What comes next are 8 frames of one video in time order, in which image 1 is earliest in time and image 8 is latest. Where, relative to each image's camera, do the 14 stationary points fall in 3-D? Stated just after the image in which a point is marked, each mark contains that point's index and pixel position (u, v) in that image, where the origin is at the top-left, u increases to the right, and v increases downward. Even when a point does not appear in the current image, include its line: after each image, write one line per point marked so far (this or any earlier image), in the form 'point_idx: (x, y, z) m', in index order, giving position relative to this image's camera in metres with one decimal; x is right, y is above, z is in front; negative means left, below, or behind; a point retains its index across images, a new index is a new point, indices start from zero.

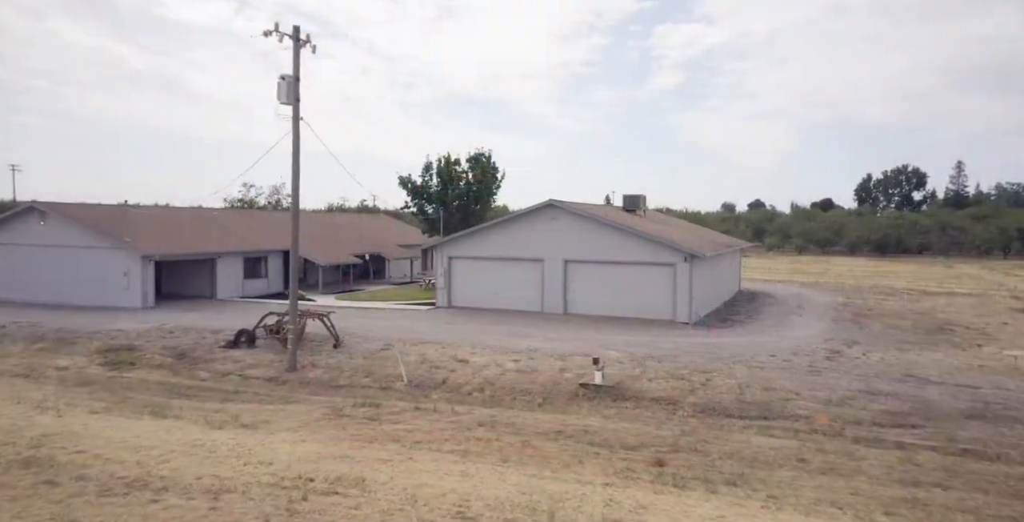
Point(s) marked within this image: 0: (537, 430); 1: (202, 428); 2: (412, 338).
0: (+0.4, -2.4, +8.9) m
1: (-4.7, -2.5, +9.5) m
2: (-2.7, -2.1, +17.0) m
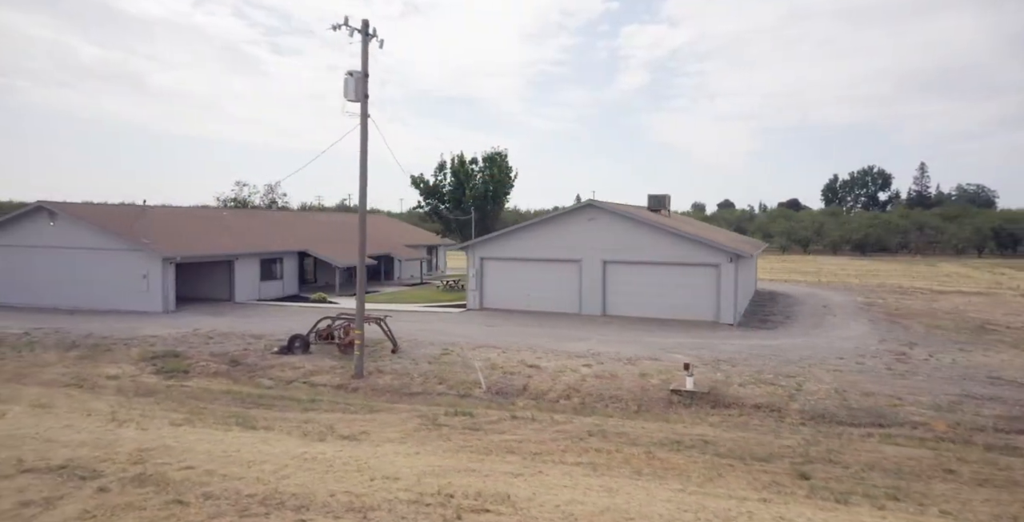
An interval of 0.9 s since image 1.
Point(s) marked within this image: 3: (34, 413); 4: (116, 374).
0: (+2.0, -2.5, +8.7) m
1: (-3.1, -2.6, +9.2) m
2: (-1.2, -2.2, +16.8) m
3: (-8.4, -2.7, +11.2) m
4: (-9.0, -2.6, +14.4) m
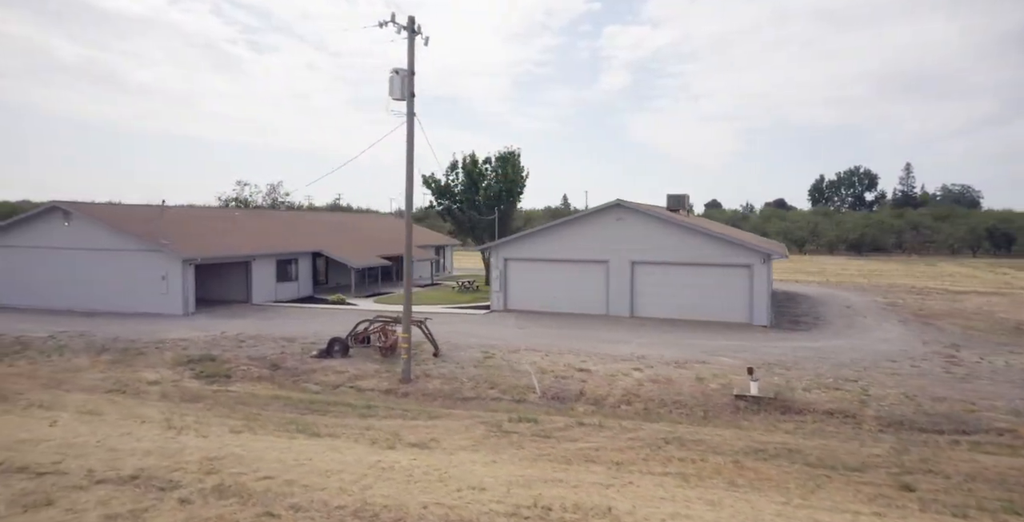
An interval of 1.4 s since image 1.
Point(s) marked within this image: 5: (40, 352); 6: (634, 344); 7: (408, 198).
0: (+3.0, -2.5, +8.5) m
1: (-2.0, -2.7, +9.0) m
2: (-0.2, -2.2, +16.6) m
3: (-7.4, -2.7, +10.9) m
4: (-8.0, -2.7, +14.2) m
5: (-13.6, -2.7, +18.0) m
6: (+3.3, -2.2, +17.0) m
7: (-2.1, +1.4, +13.3) m
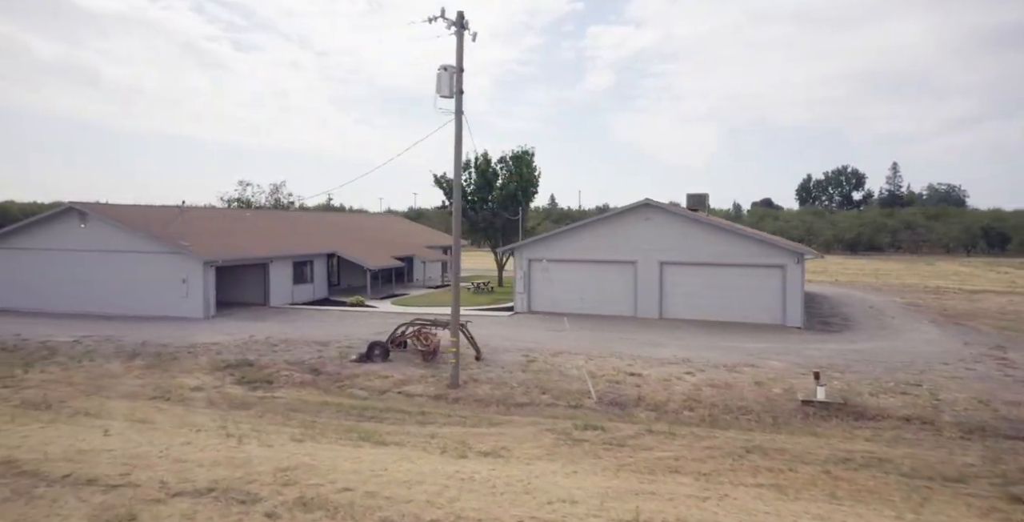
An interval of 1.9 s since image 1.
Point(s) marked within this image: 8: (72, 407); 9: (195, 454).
0: (+4.1, -2.6, +8.3) m
1: (-1.0, -2.7, +8.8) m
2: (+0.9, -2.3, +16.4) m
3: (-6.3, -2.8, +10.7) m
4: (-6.9, -2.8, +13.9) m
5: (-12.5, -2.8, +17.8) m
6: (+4.3, -2.3, +16.8) m
7: (-1.1, +1.3, +13.0) m
8: (-8.6, -2.8, +12.3) m
9: (-4.6, -2.8, +9.2) m
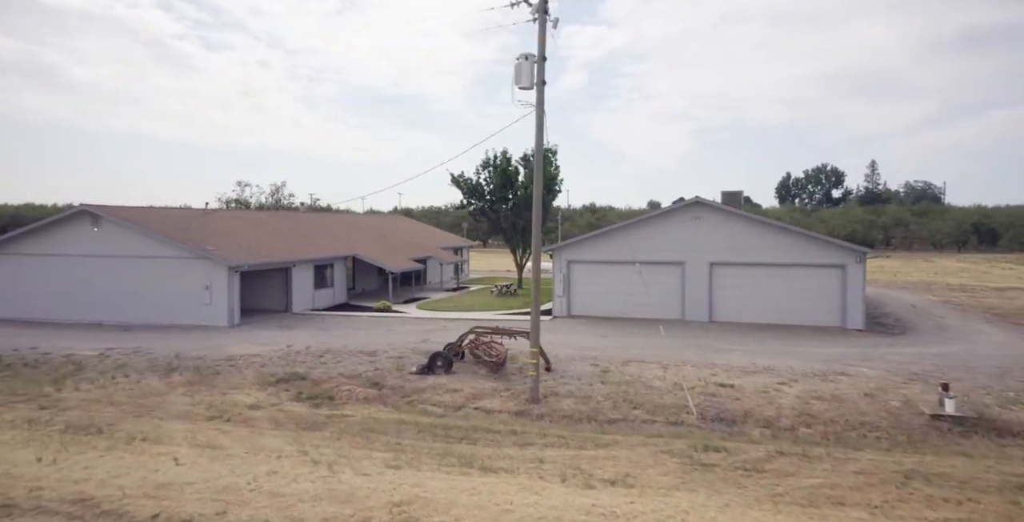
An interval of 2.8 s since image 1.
0: (+5.8, -2.7, +7.5) m
1: (+0.7, -2.9, +8.0) m
2: (+2.4, -2.4, +15.6) m
3: (-4.7, -3.0, +9.8) m
4: (-5.3, -2.9, +13.0) m
5: (-11.0, -3.0, +16.8) m
6: (+5.9, -2.3, +16.0) m
7: (+0.5, +1.2, +12.2) m
8: (-7.0, -3.0, +11.4) m
9: (-2.9, -2.9, +8.3) m
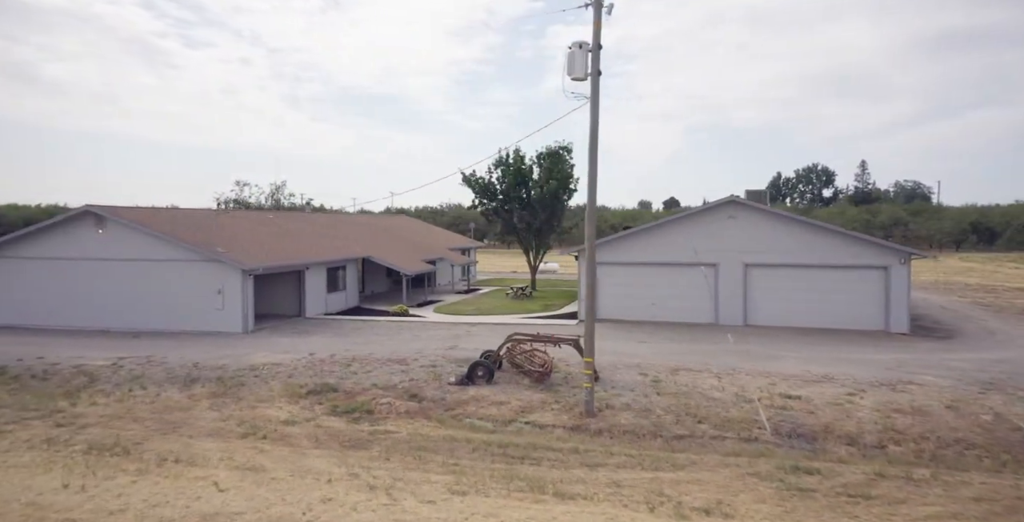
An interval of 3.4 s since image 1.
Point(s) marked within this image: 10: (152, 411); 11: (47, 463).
0: (+6.8, -2.7, +6.8) m
1: (+1.7, -2.9, +7.2) m
2: (+3.4, -2.5, +14.8) m
3: (-3.7, -3.1, +9.0) m
4: (-4.4, -3.0, +12.3) m
5: (-10.0, -3.1, +16.0) m
6: (+6.8, -2.4, +15.3) m
7: (+1.4, +1.1, +11.5) m
8: (-6.0, -3.2, +10.6) m
9: (-2.0, -3.0, +7.5) m
10: (-7.5, -3.1, +13.2) m
11: (-7.3, -3.2, +9.8) m
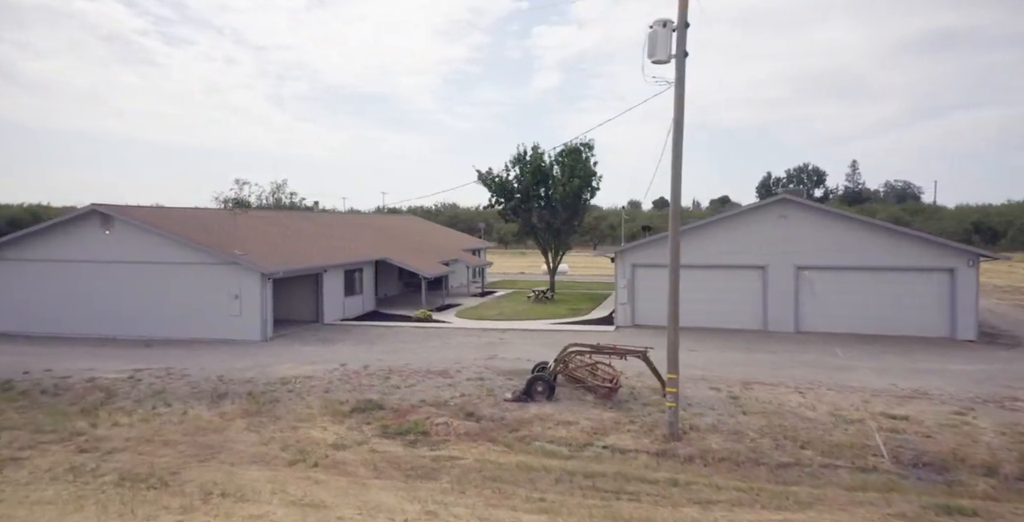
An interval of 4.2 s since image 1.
0: (+8.0, -2.8, +5.7) m
1: (+3.0, -3.1, +6.1) m
2: (+4.6, -2.6, +13.7) m
3: (-2.4, -3.2, +7.9) m
4: (-3.1, -3.2, +11.1) m
5: (-8.8, -3.3, +14.9) m
6: (+8.1, -2.5, +14.2) m
7: (+2.7, +1.0, +10.3) m
8: (-4.8, -3.3, +9.5) m
9: (-0.7, -3.2, +6.4) m
10: (-6.3, -3.3, +12.0) m
11: (-6.0, -3.3, +8.7) m
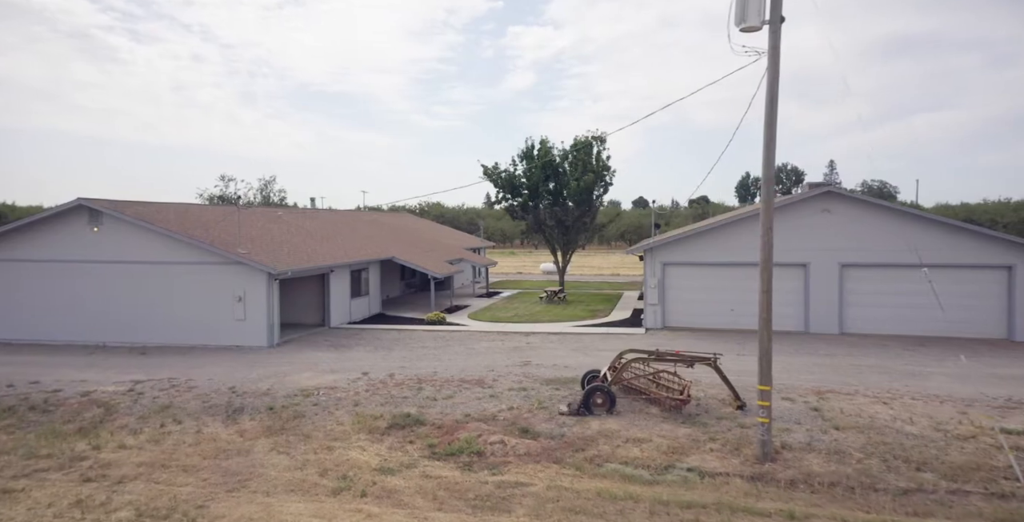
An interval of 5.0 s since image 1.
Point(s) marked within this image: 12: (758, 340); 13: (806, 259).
0: (+9.2, -2.8, +4.7) m
1: (+4.1, -3.0, +5.0) m
2: (+5.6, -2.5, +12.6) m
3: (-1.3, -3.2, +6.7) m
4: (-2.1, -3.2, +9.9) m
5: (-7.8, -3.3, +13.5) m
6: (+9.1, -2.4, +13.2) m
7: (+3.7, +1.1, +9.2) m
8: (-3.7, -3.3, +8.2) m
9: (+0.5, -3.1, +5.2) m
10: (-5.3, -3.3, +10.7) m
11: (-4.9, -3.3, +7.4) m
12: (+7.3, -2.3, +18.8) m
13: (+8.8, 0.0, +19.1) m
